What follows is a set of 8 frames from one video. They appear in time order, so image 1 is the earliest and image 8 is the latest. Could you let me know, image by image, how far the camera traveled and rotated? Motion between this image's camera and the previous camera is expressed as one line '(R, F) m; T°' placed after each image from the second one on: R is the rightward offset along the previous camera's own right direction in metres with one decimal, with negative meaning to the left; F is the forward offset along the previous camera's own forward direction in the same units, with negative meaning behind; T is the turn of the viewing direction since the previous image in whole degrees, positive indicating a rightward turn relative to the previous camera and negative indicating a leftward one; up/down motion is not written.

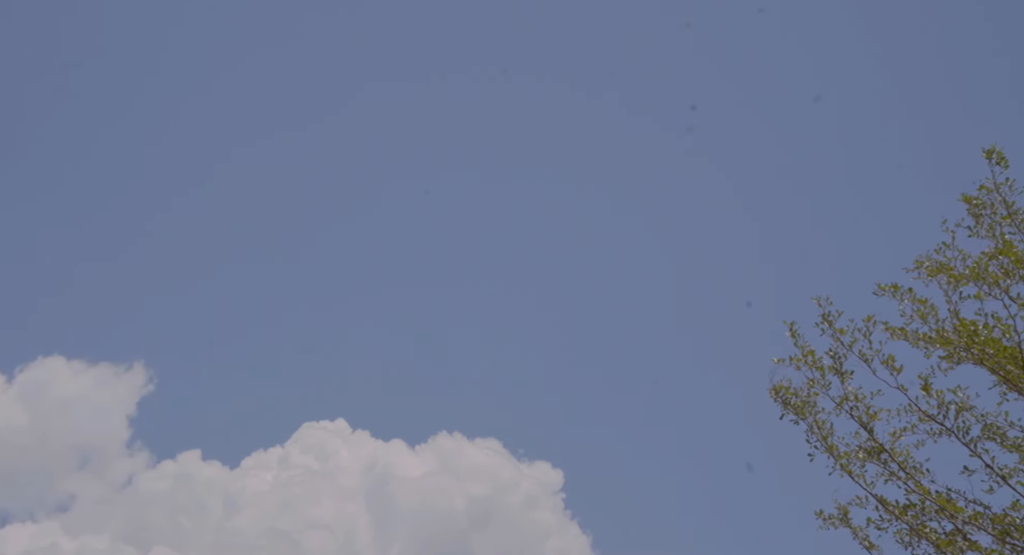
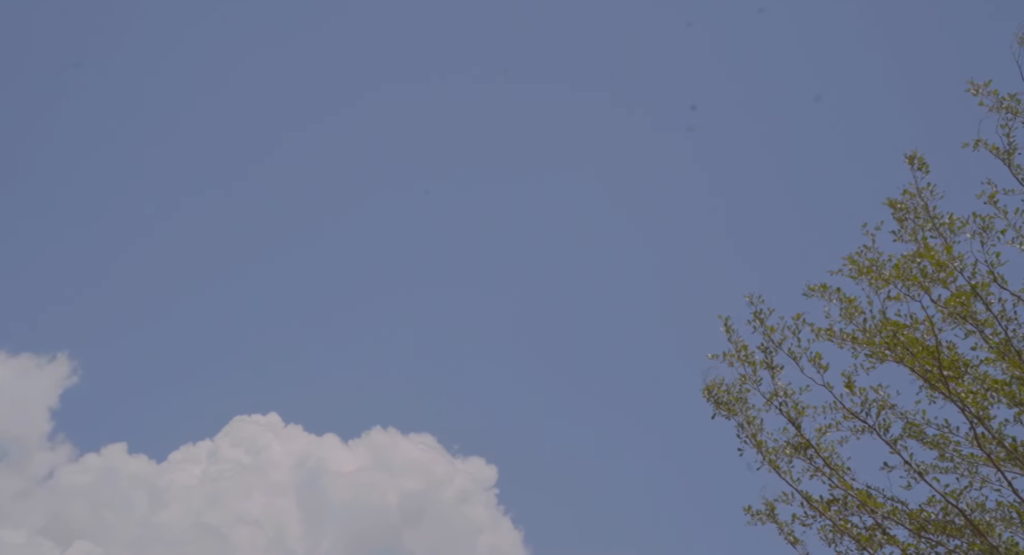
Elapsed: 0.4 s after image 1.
(+0.2, -0.2) m; 0°
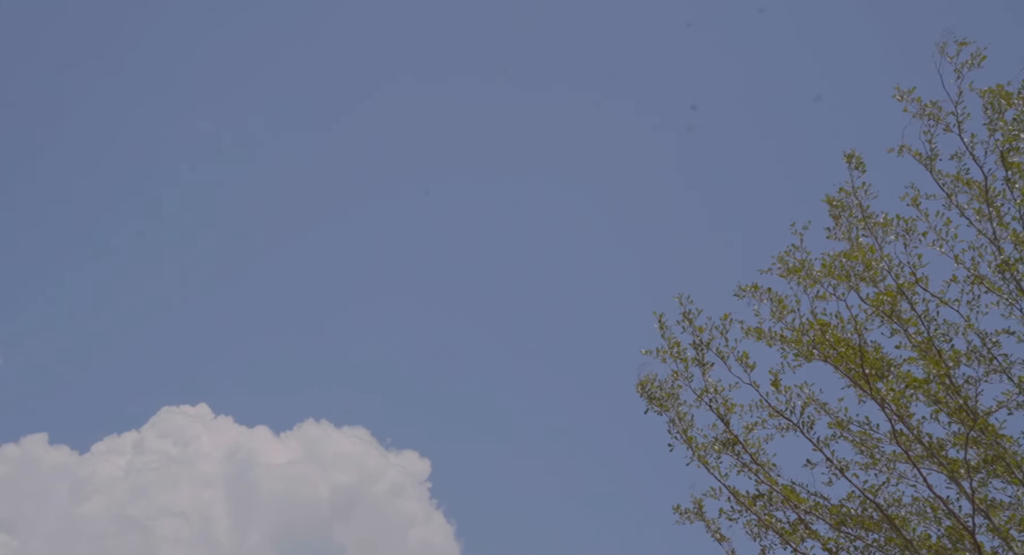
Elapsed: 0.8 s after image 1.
(+0.2, -0.1) m; 0°
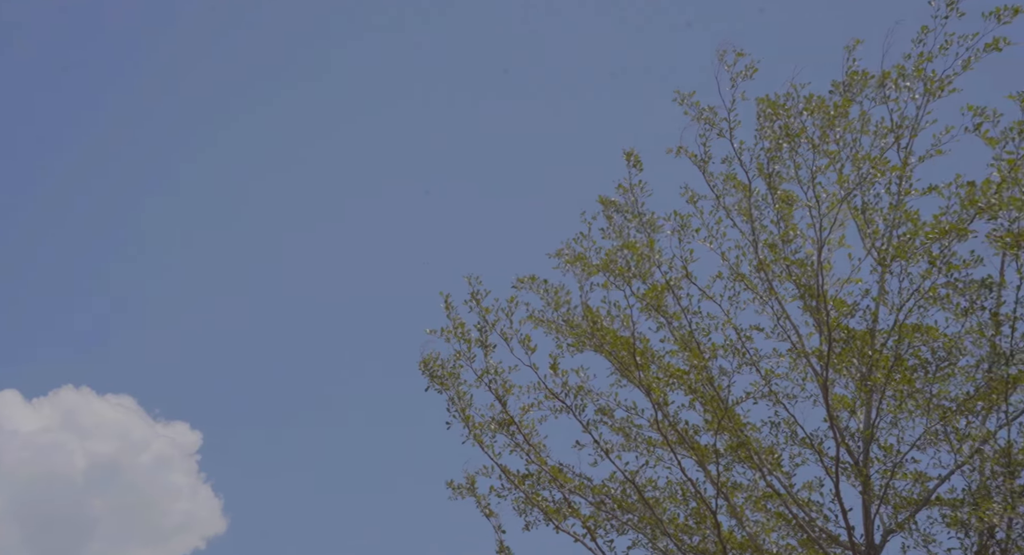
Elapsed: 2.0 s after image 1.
(-0.4, 0.0) m; 0°
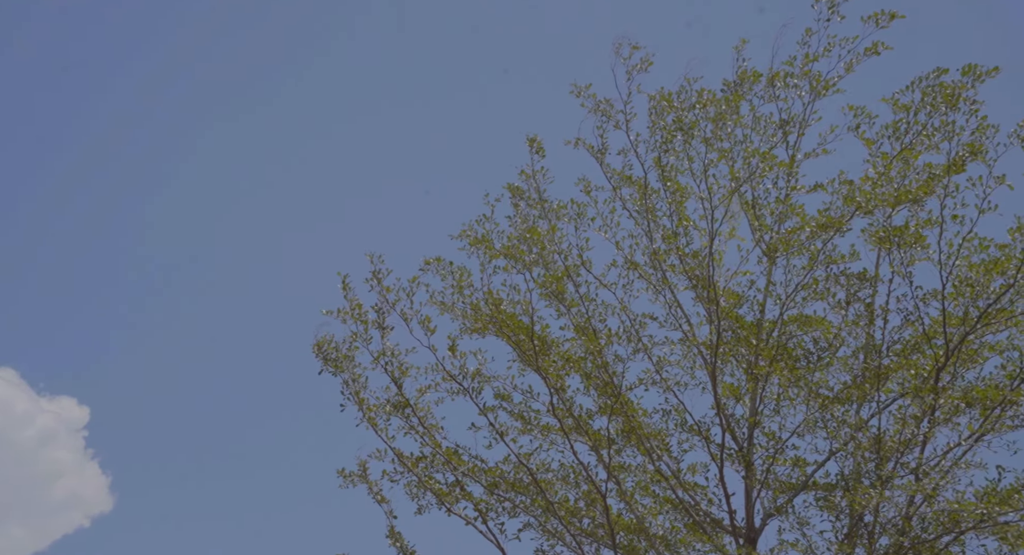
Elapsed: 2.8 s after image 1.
(+0.1, -0.9) m; +4°
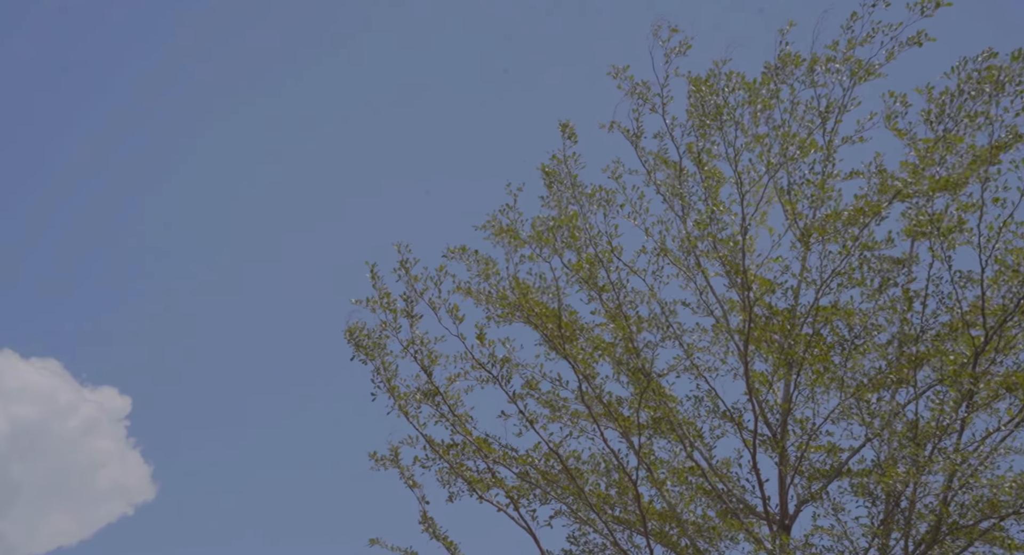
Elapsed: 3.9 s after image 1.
(-0.1, +0.1) m; -1°
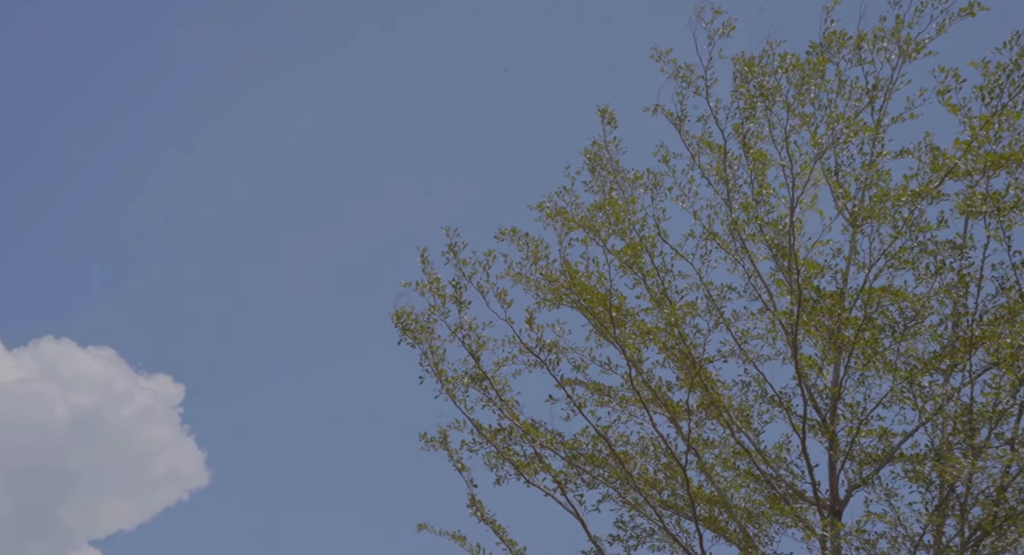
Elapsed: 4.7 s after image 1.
(0.0, +0.5) m; -2°
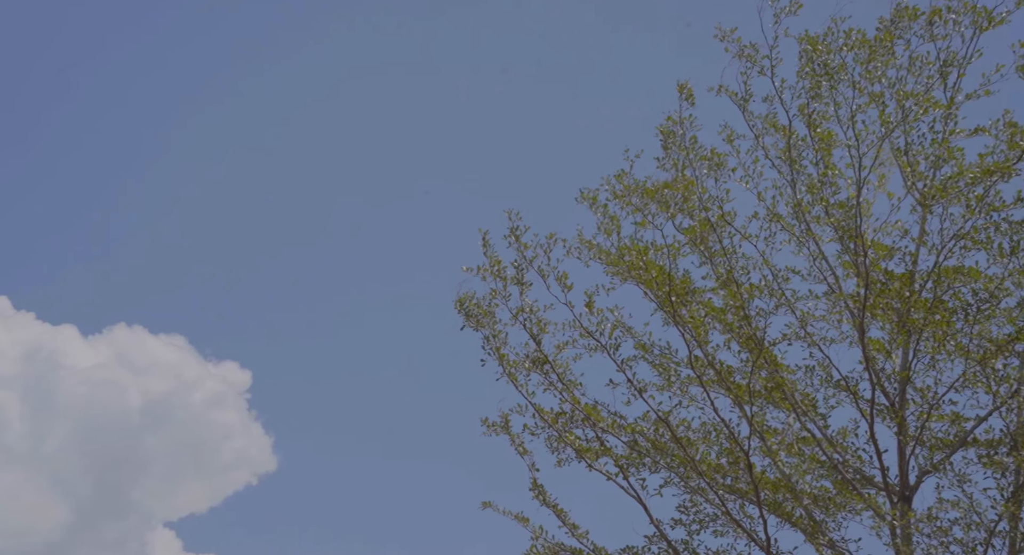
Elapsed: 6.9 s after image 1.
(-0.1, +0.4) m; -2°
